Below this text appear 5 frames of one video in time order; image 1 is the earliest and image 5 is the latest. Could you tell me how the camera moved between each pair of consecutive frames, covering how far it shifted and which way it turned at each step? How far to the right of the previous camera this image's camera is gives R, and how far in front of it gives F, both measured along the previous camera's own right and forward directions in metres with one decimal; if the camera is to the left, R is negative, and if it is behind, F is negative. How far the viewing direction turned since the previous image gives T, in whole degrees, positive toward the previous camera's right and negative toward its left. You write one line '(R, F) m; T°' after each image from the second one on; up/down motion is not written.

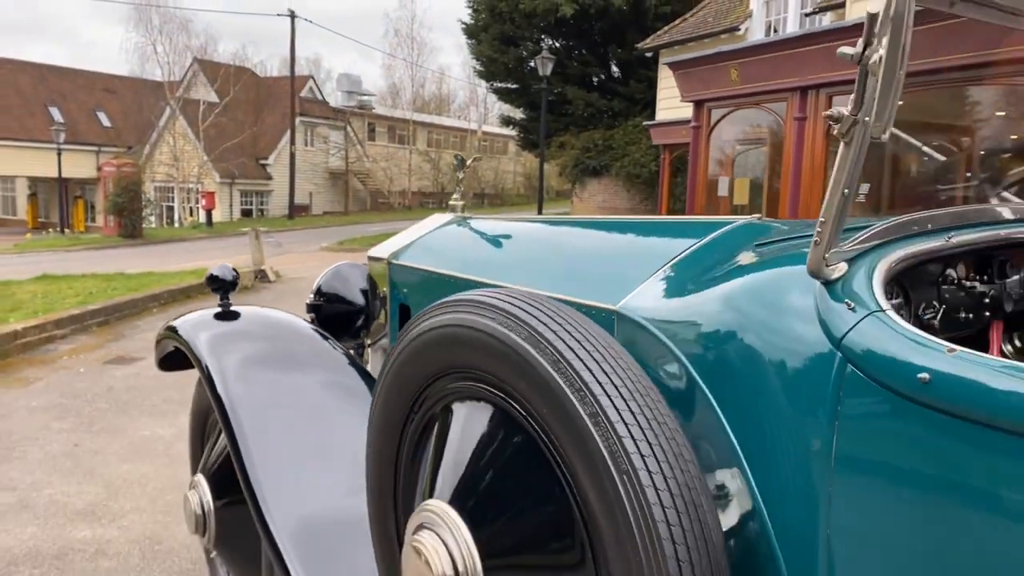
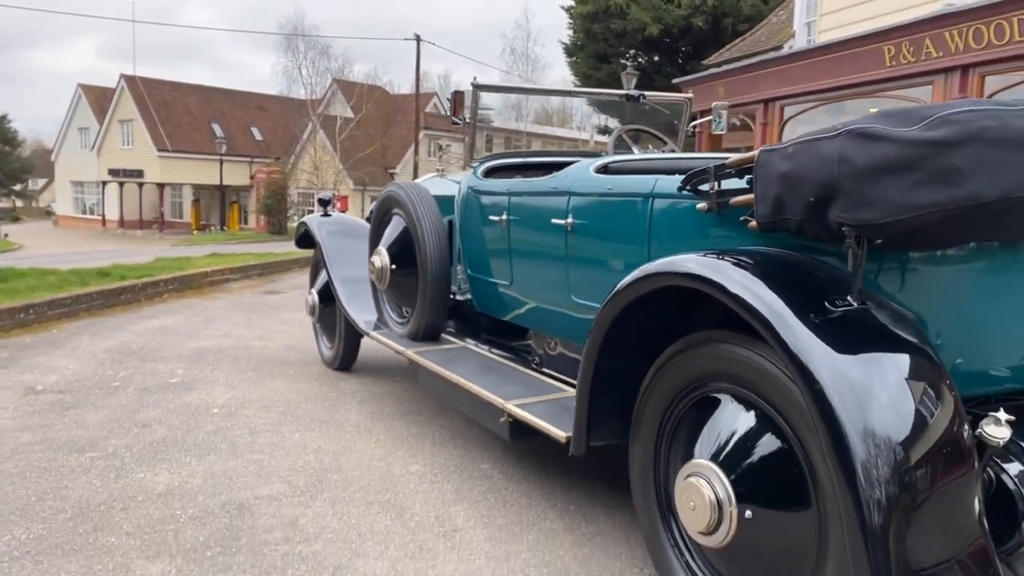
(+1.3, -2.8) m; -9°
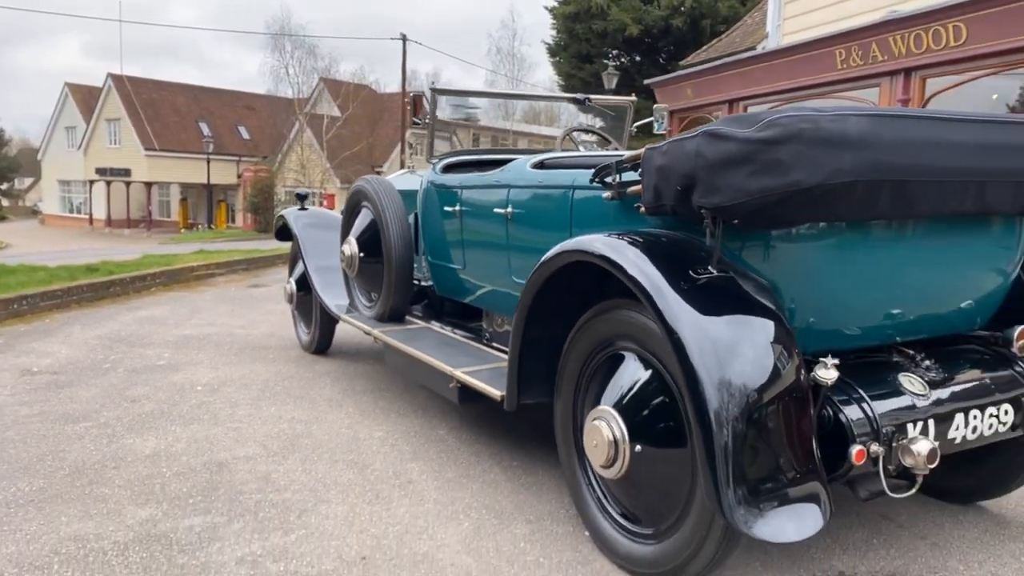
(+0.2, -0.4) m; +1°
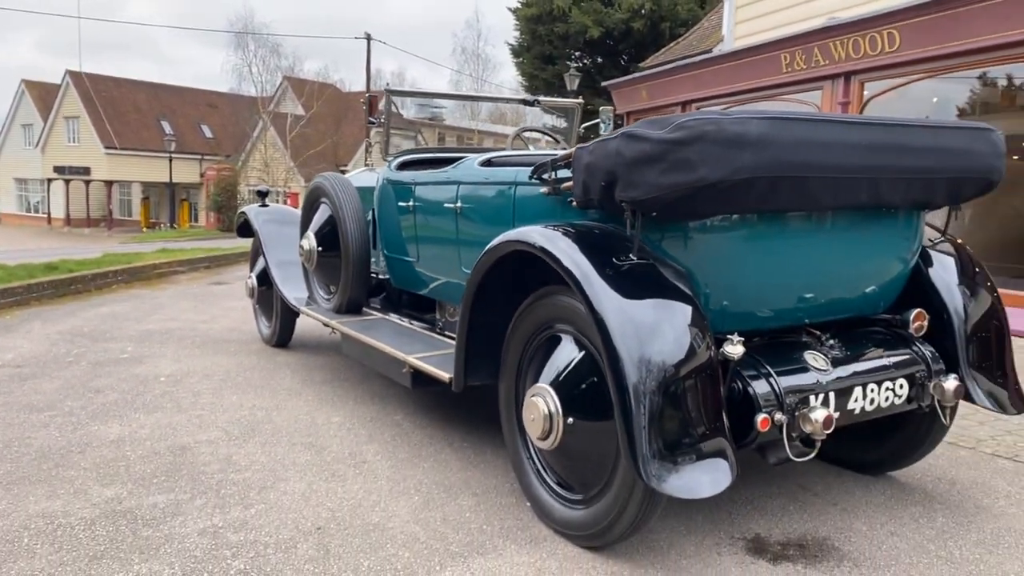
(+0.1, -0.2) m; +2°
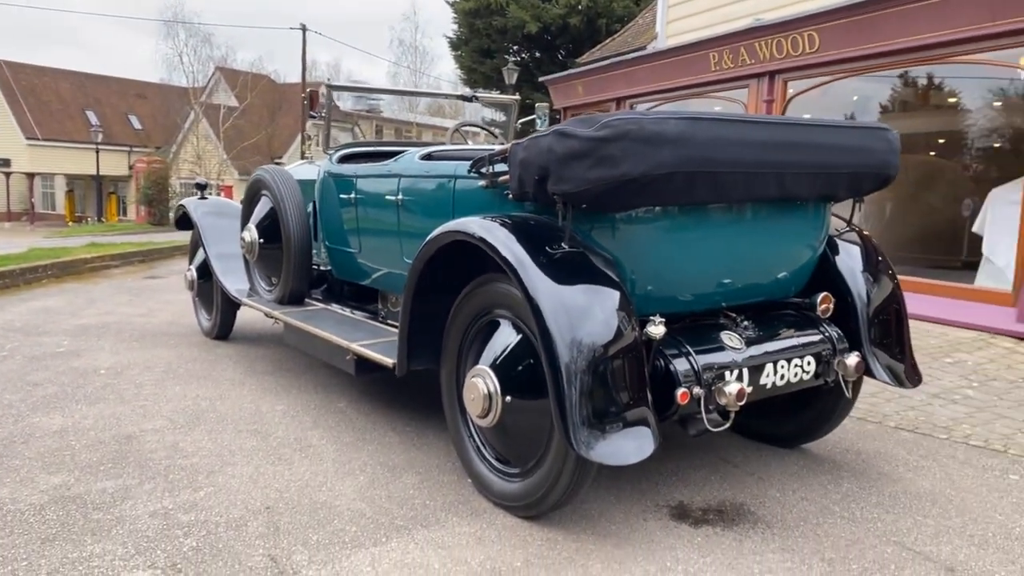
(0.0, -0.2) m; +4°
